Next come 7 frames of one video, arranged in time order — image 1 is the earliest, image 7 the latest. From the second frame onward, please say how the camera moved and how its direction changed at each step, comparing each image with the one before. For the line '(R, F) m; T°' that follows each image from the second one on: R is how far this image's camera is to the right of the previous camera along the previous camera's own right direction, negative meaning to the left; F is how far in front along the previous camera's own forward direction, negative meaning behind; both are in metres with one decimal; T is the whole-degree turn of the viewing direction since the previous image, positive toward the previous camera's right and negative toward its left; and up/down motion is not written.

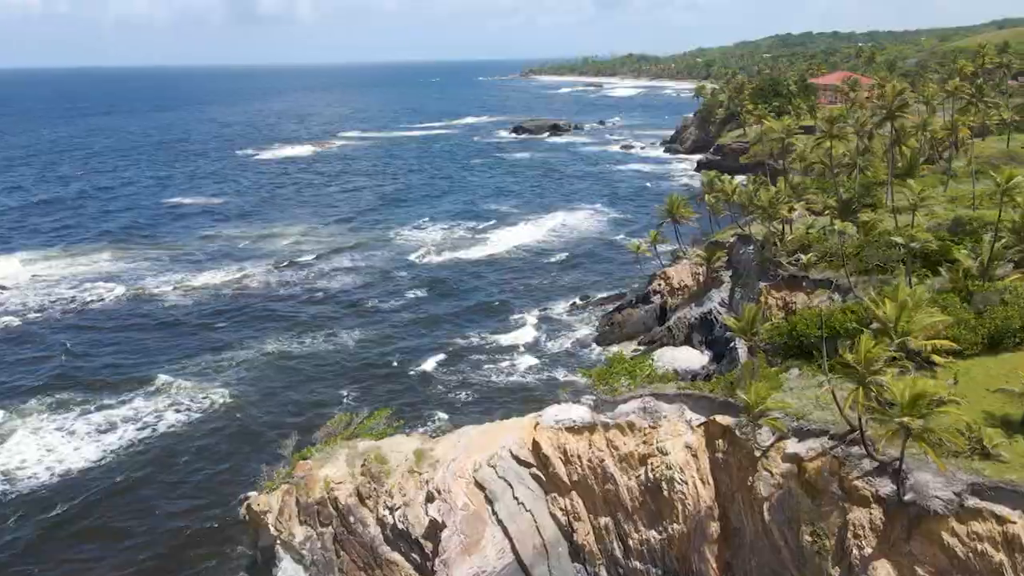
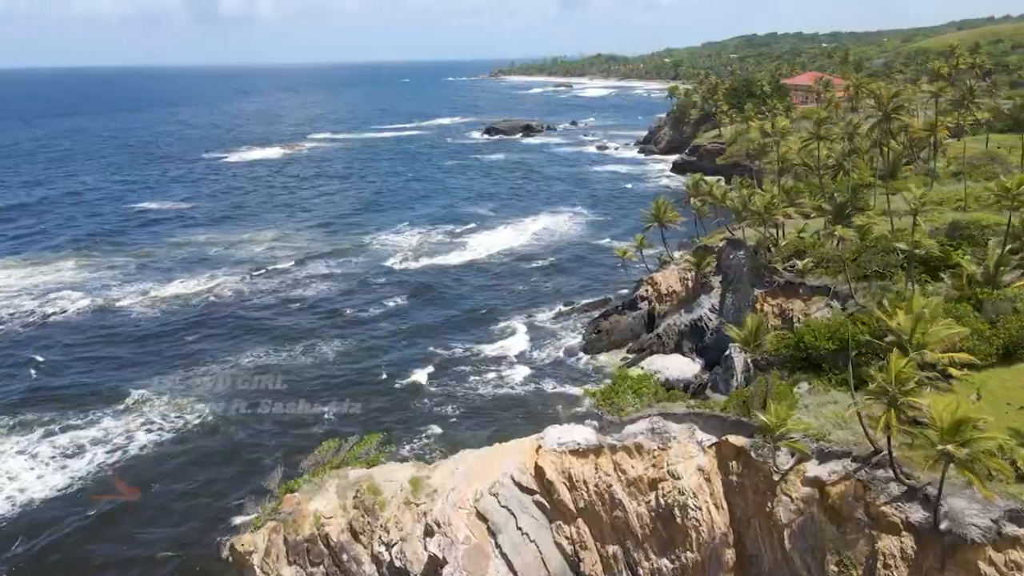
(-0.8, +1.4) m; +2°
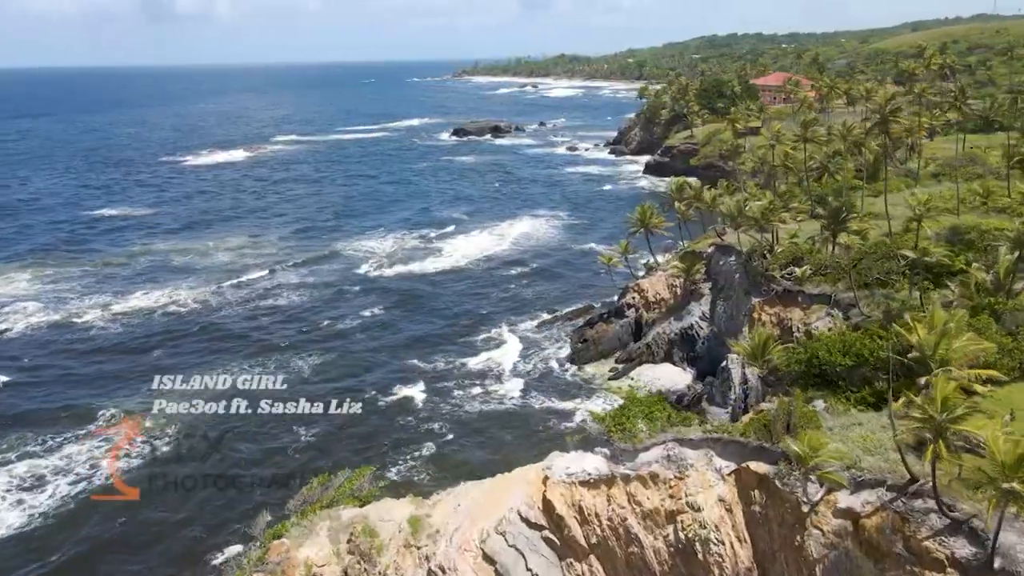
(-1.0, +1.7) m; +3°
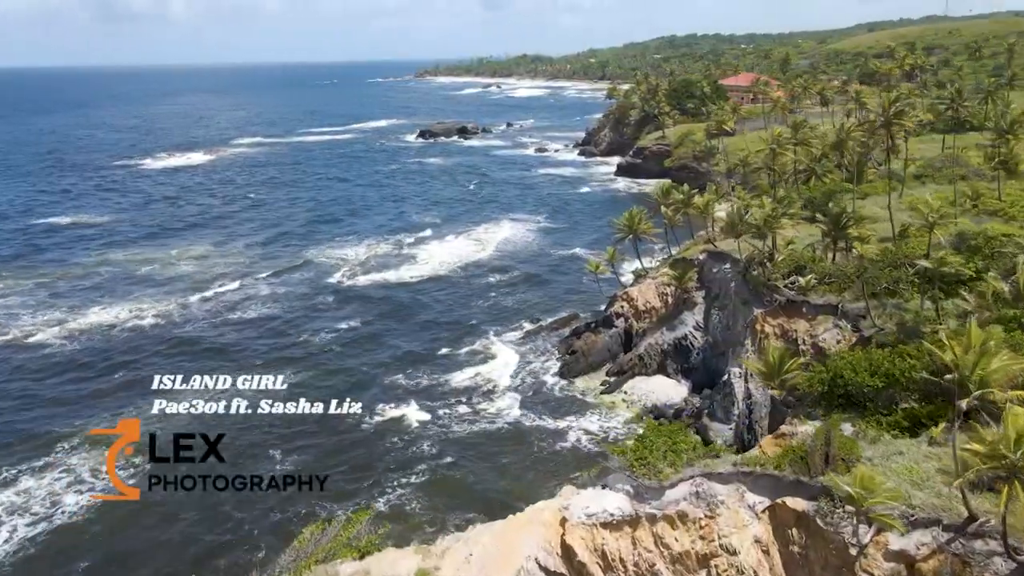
(-1.2, +1.9) m; +3°
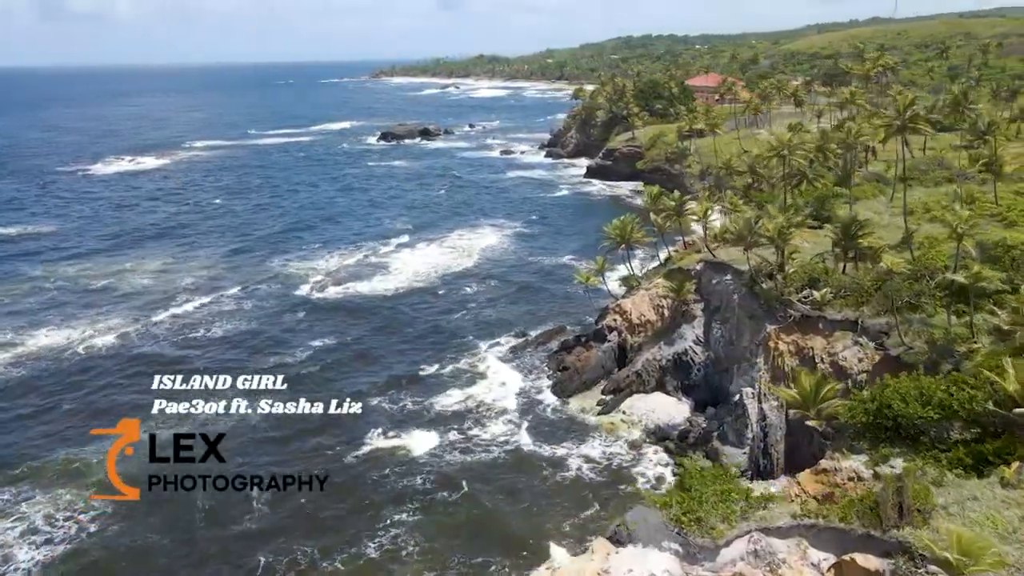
(-1.5, +2.5) m; +3°
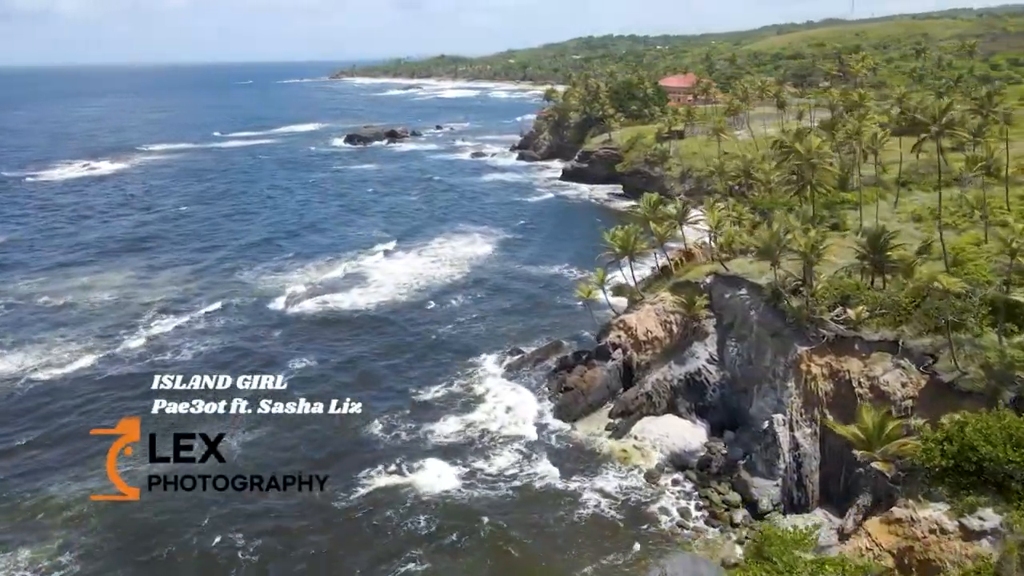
(-1.8, +2.8) m; +3°
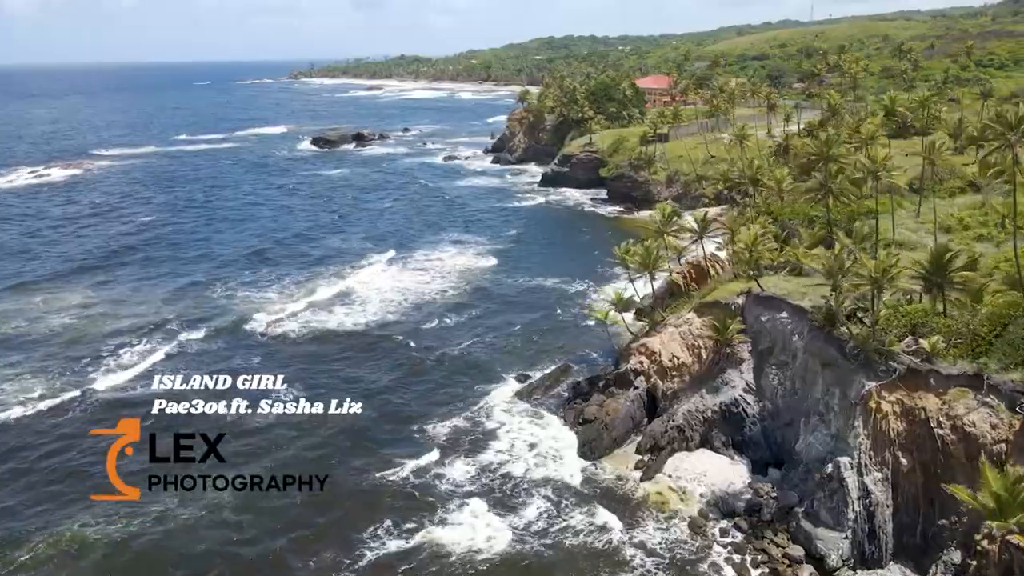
(-2.3, +3.7) m; +3°
